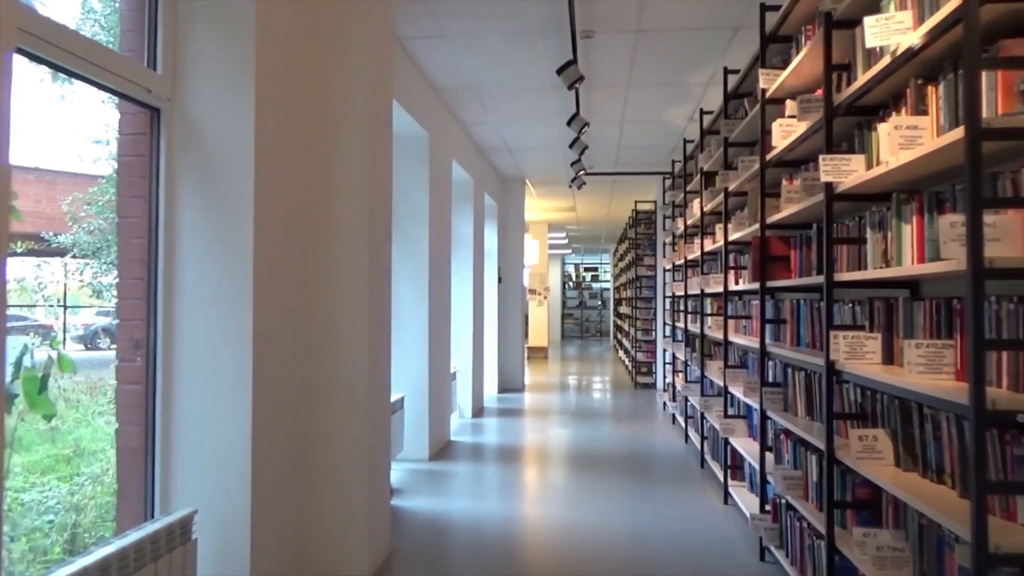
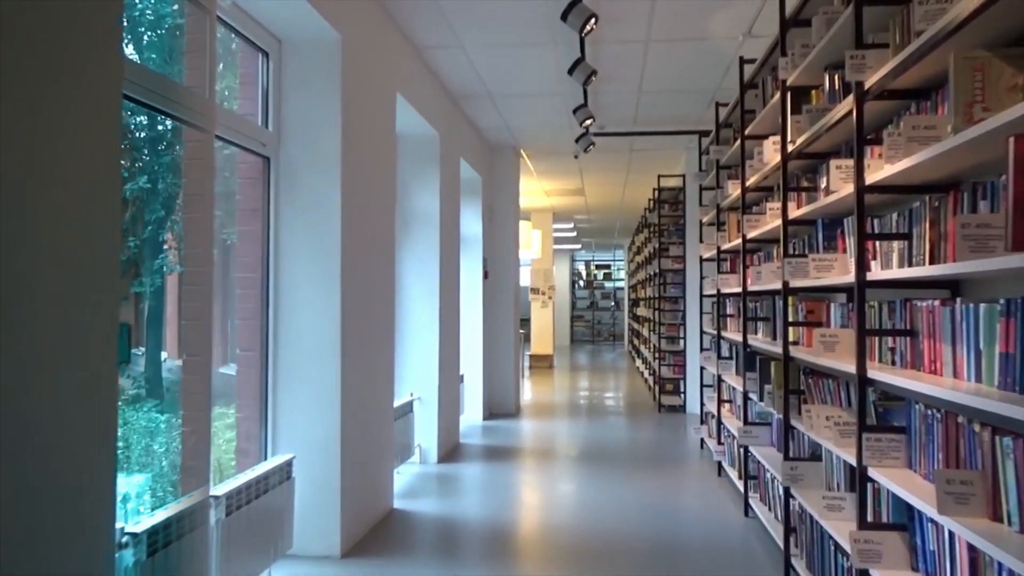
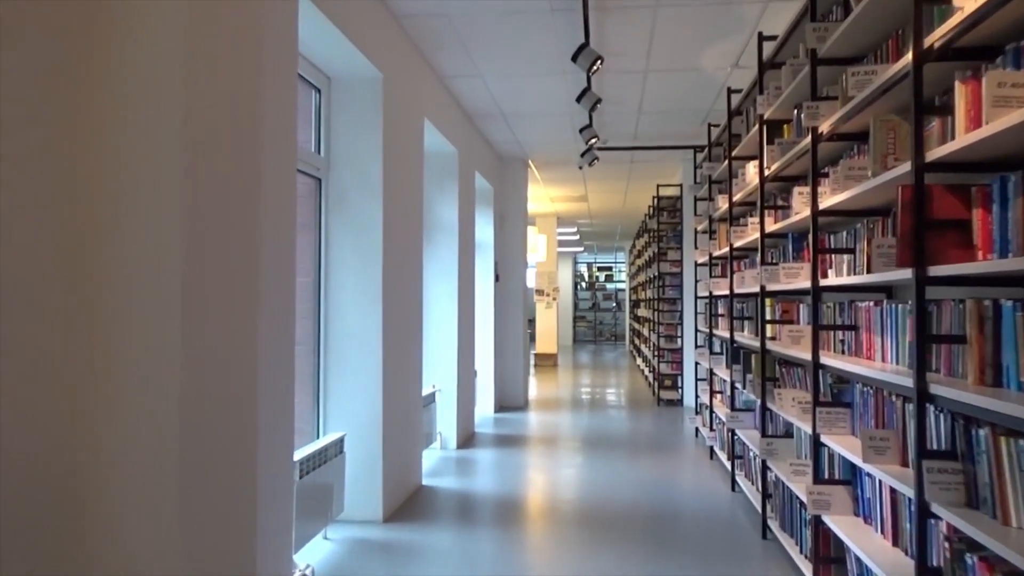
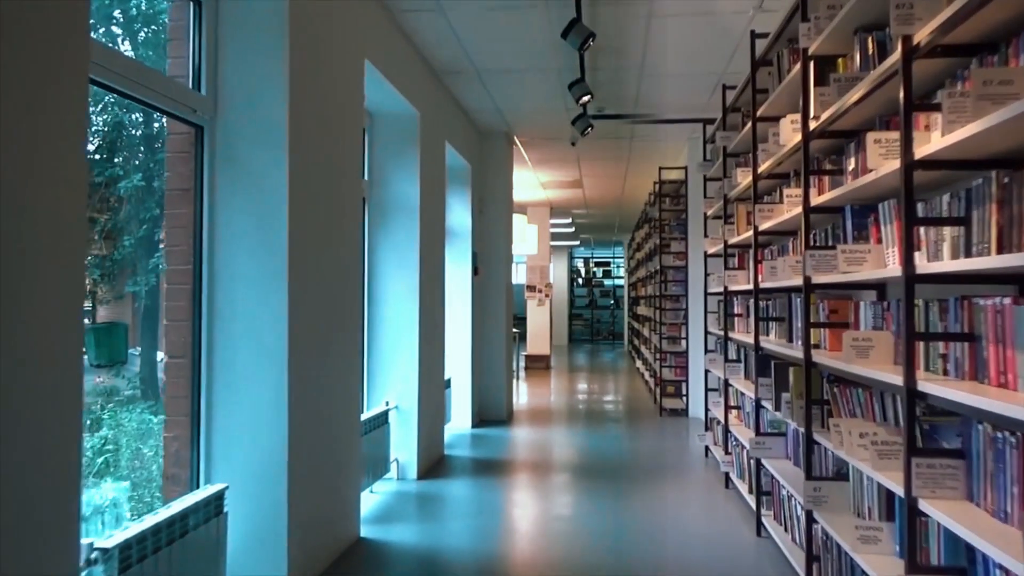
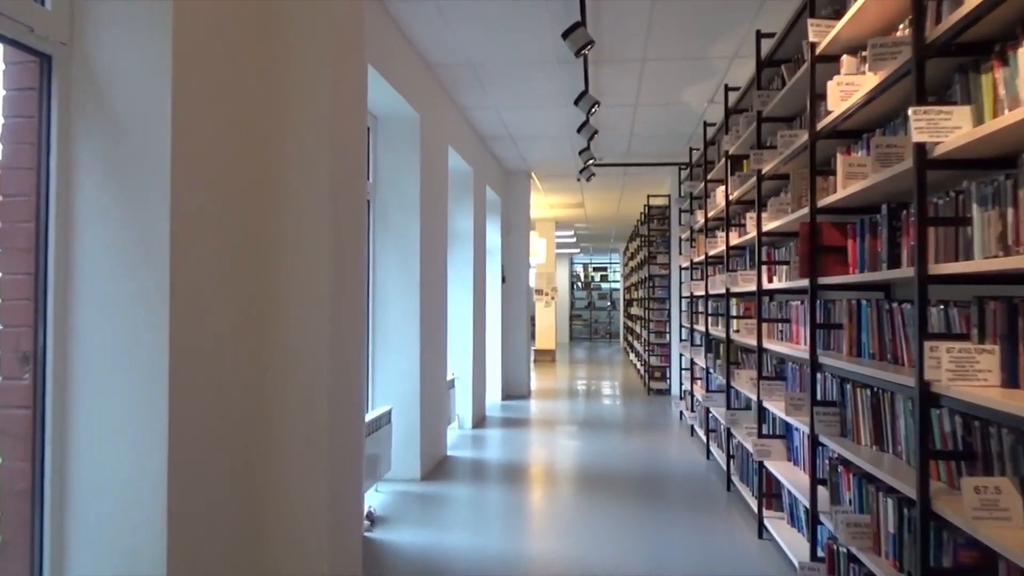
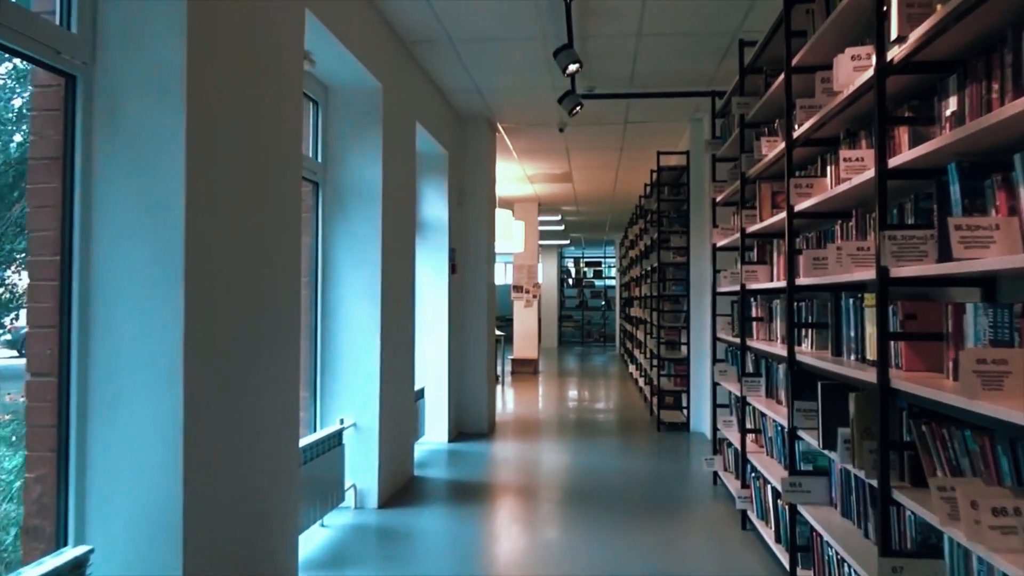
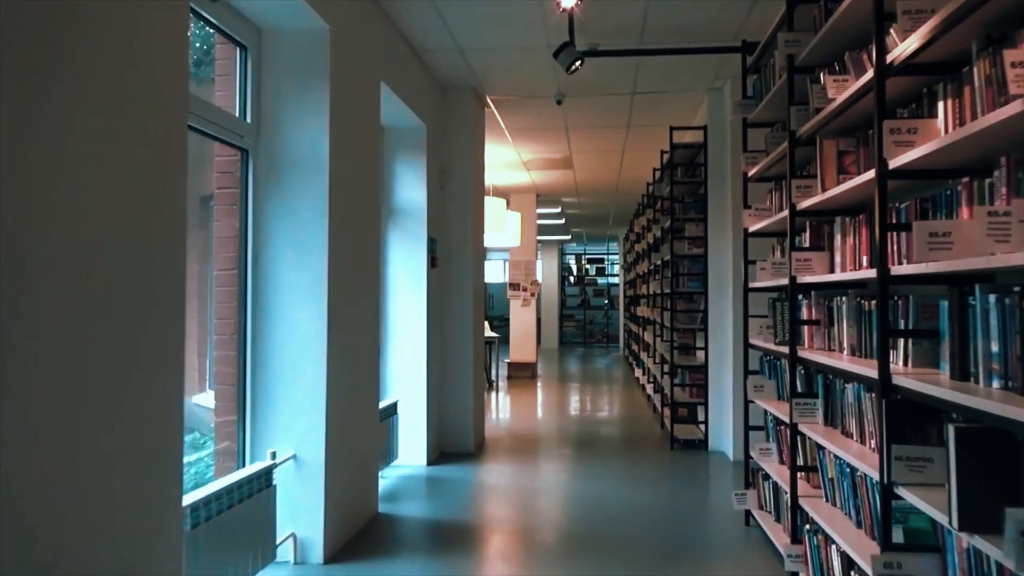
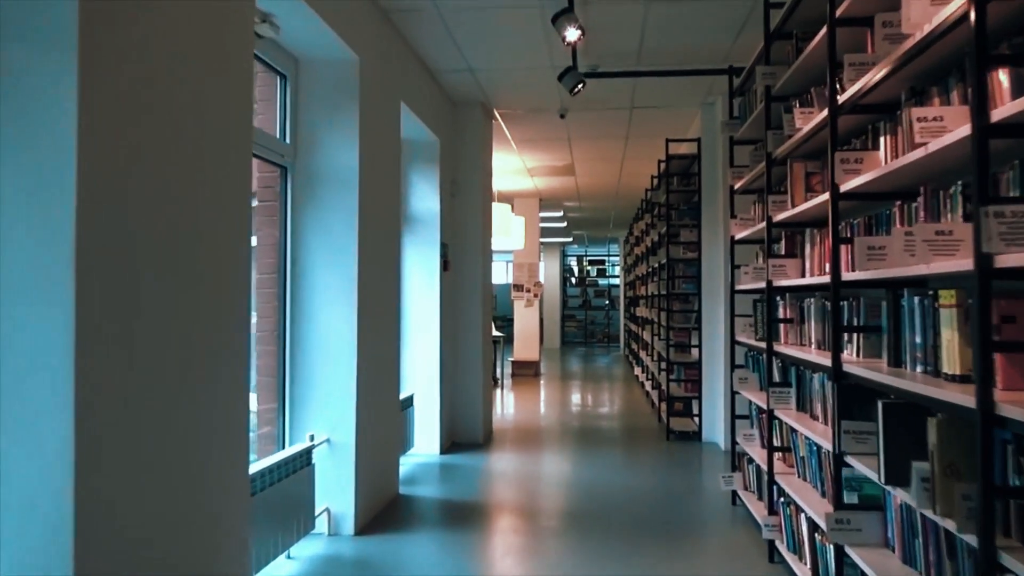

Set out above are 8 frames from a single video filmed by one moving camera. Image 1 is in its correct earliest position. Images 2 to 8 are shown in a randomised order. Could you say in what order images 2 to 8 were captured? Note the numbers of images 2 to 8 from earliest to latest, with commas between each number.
5, 3, 2, 4, 6, 8, 7
